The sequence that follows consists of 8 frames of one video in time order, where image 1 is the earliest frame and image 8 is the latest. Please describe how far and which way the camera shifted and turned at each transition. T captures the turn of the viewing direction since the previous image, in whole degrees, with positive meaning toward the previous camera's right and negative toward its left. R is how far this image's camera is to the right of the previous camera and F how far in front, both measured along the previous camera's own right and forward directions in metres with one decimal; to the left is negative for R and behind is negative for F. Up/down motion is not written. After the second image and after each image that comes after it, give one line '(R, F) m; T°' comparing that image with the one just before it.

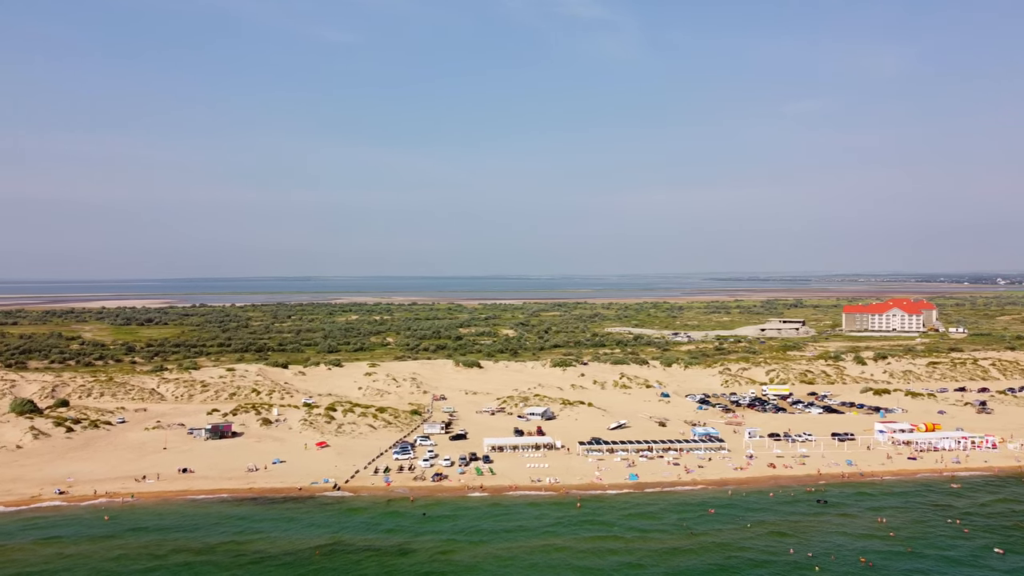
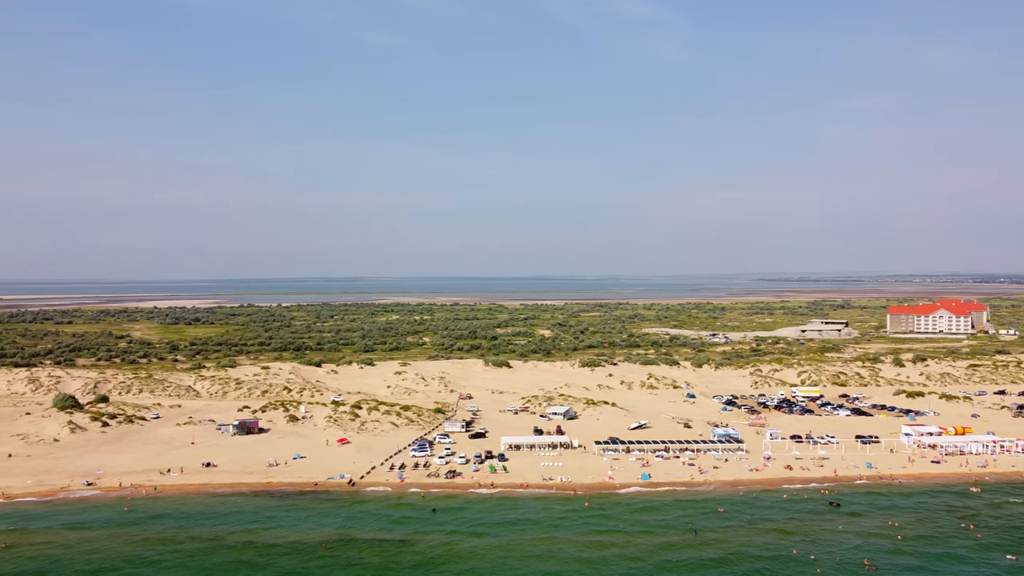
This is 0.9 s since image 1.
(+0.8, 0.0) m; -3°
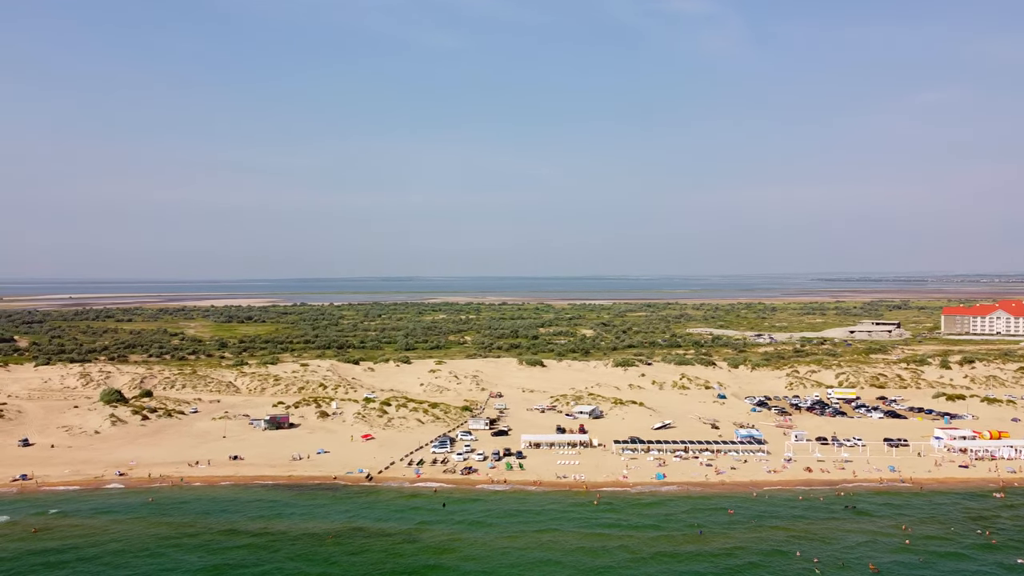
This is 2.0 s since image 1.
(+1.0, 0.0) m; -3°
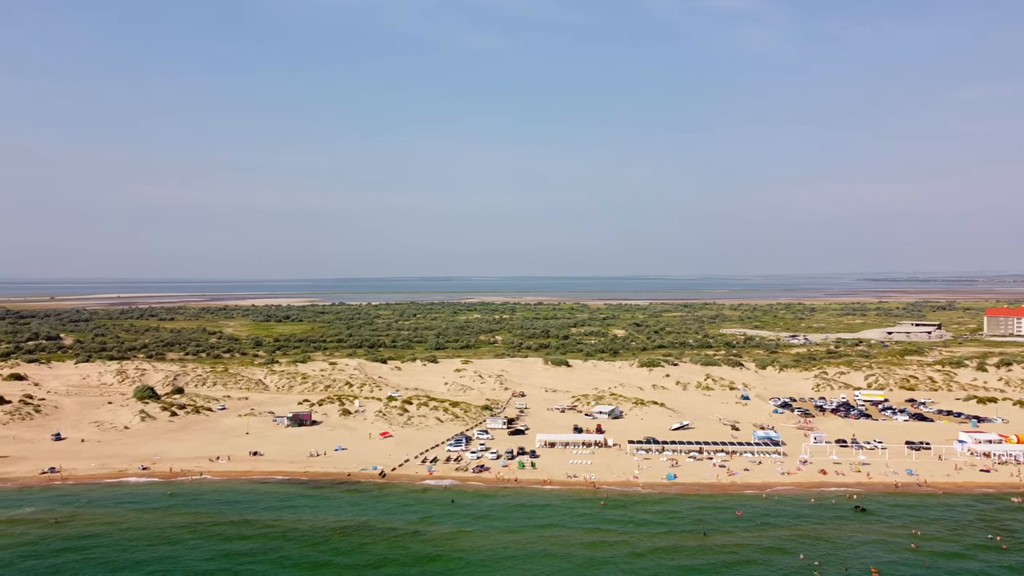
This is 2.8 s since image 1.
(+0.7, -0.1) m; -2°
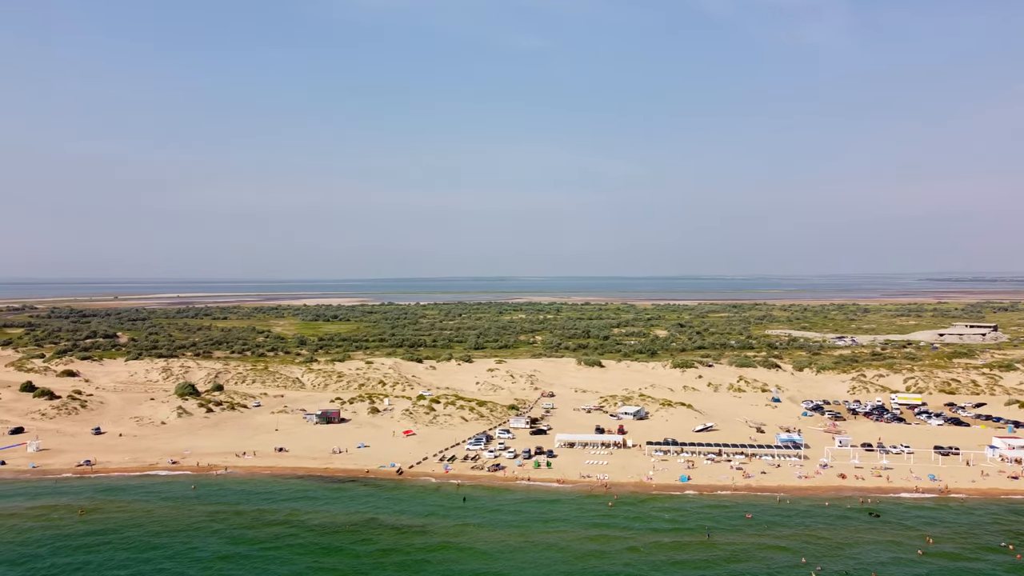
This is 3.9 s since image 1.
(+0.9, -0.2) m; -3°
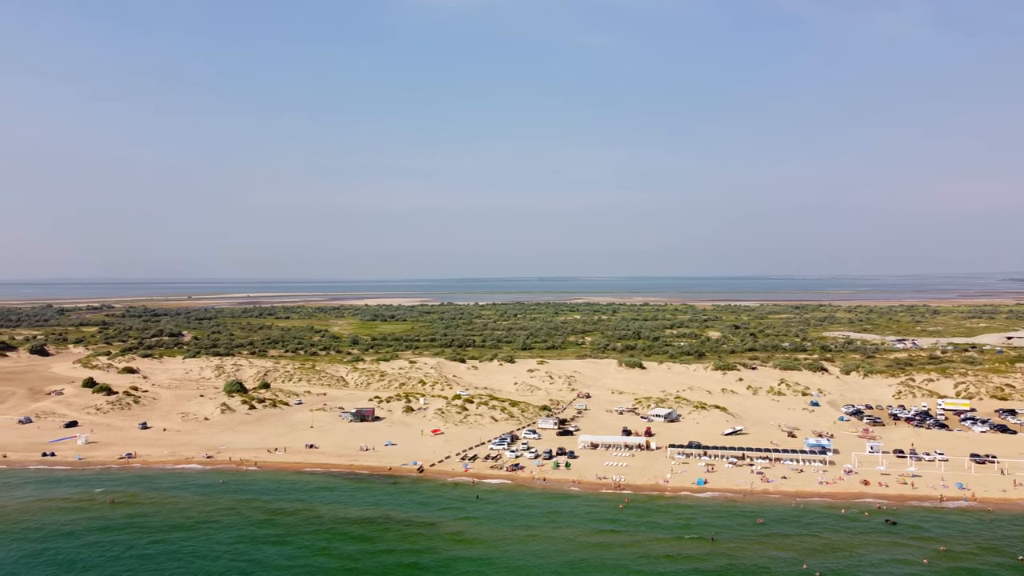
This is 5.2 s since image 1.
(+1.2, -0.3) m; -4°
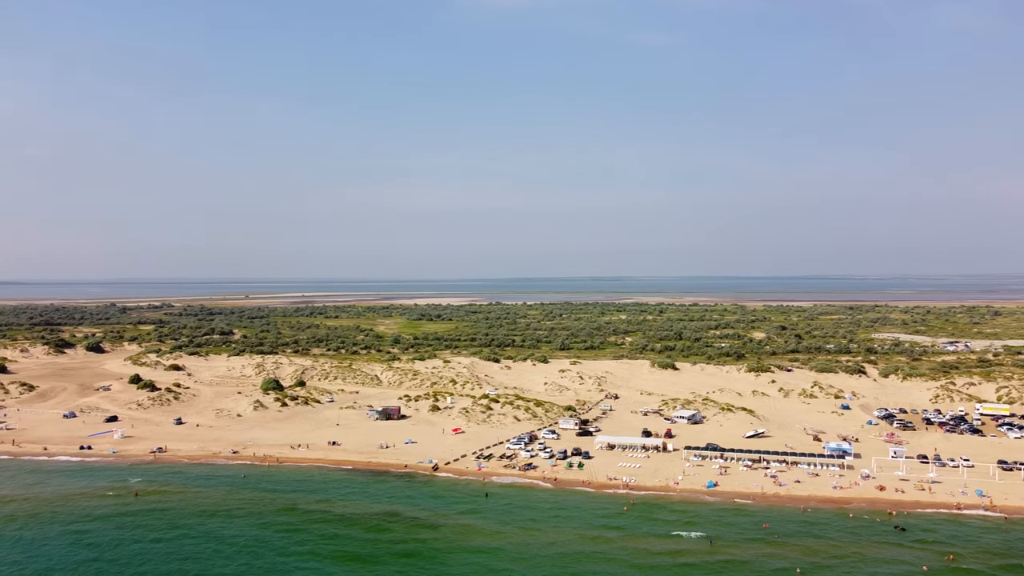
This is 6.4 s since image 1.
(+1.0, -0.3) m; -3°
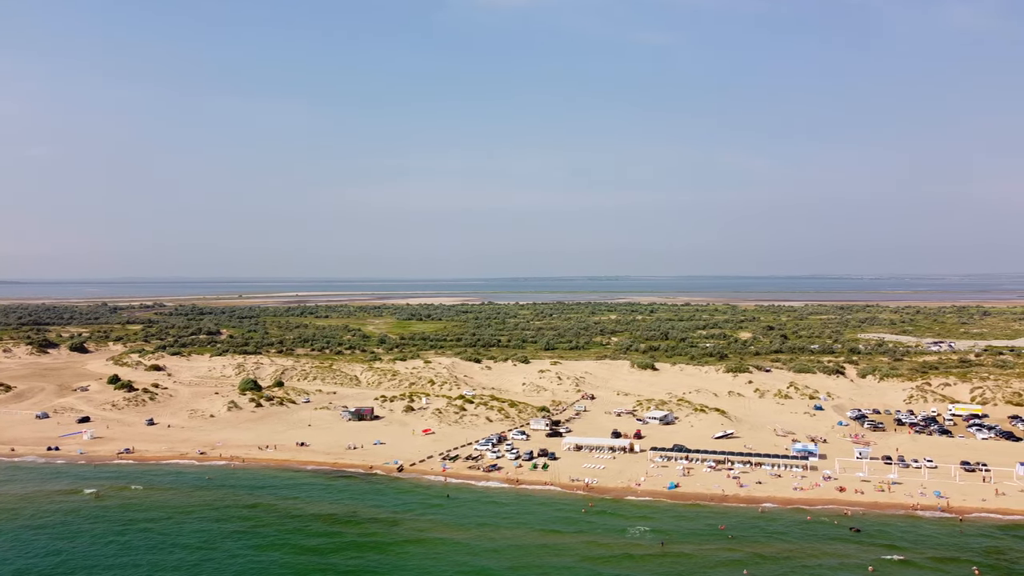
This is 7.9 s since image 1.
(+0.9, +0.4) m; +2°
